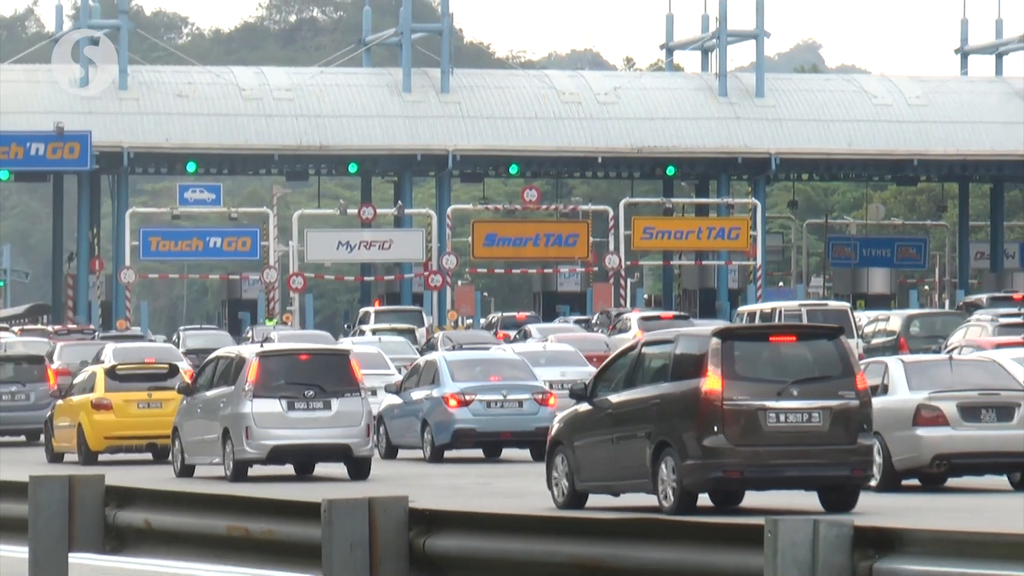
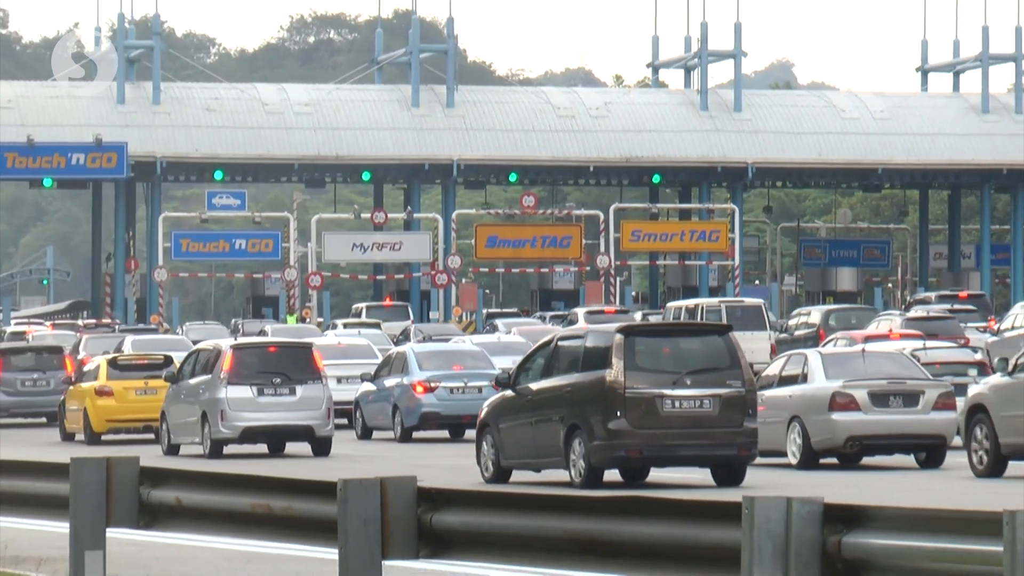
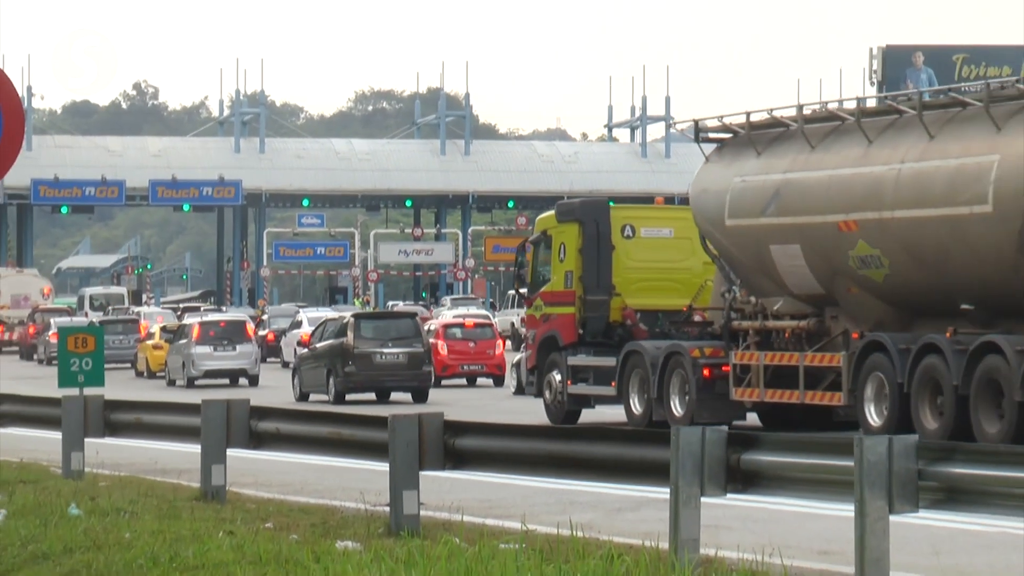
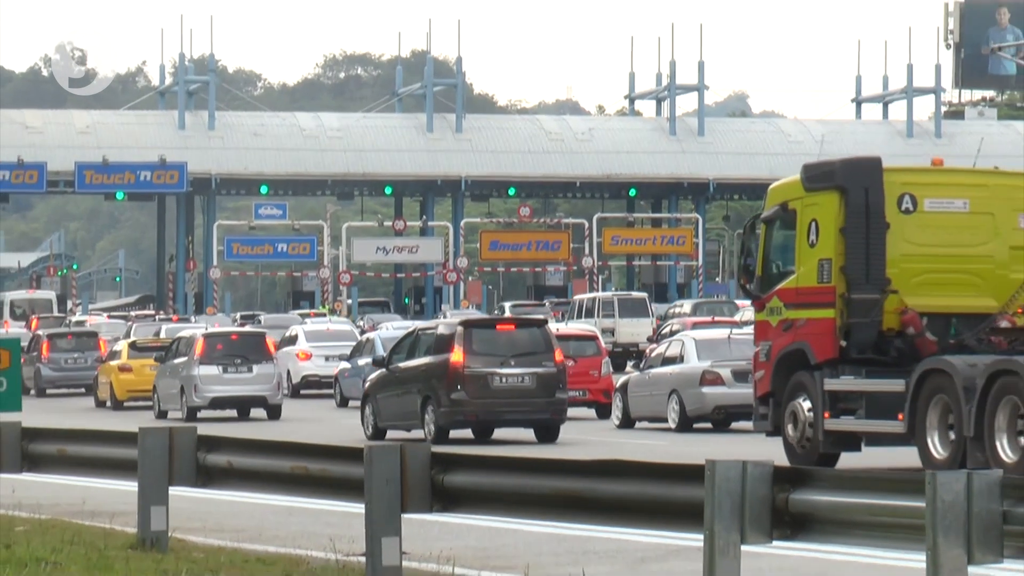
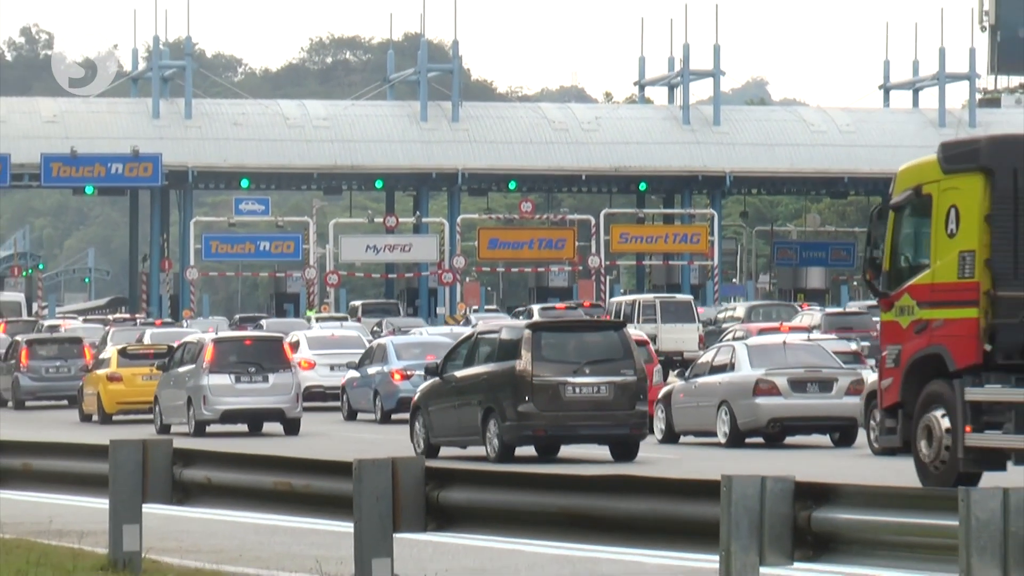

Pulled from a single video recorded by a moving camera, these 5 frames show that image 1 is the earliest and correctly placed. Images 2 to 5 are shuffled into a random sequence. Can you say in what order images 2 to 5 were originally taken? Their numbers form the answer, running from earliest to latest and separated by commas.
2, 5, 4, 3
